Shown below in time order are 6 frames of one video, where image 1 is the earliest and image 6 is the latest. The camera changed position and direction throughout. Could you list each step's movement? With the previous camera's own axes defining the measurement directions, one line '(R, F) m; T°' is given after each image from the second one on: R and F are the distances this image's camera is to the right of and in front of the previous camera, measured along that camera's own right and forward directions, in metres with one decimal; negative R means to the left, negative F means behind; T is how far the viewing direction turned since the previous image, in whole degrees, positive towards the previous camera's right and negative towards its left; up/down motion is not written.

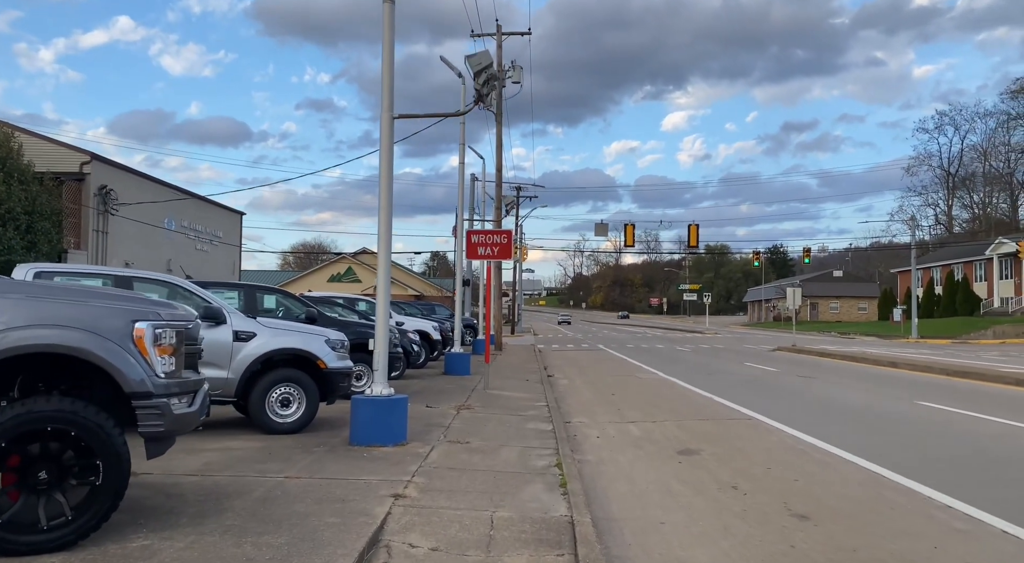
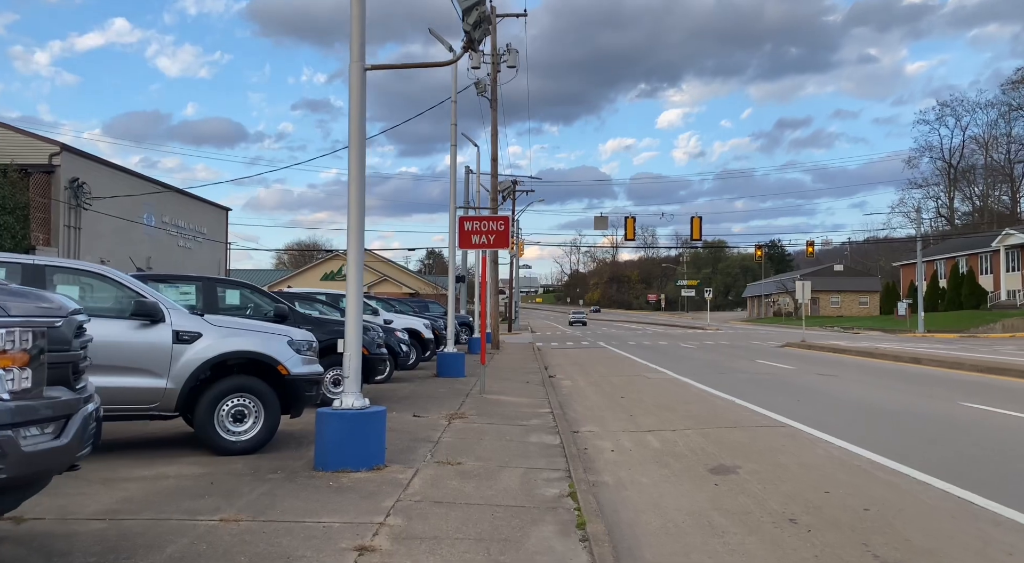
(0.0, +1.6) m; 0°
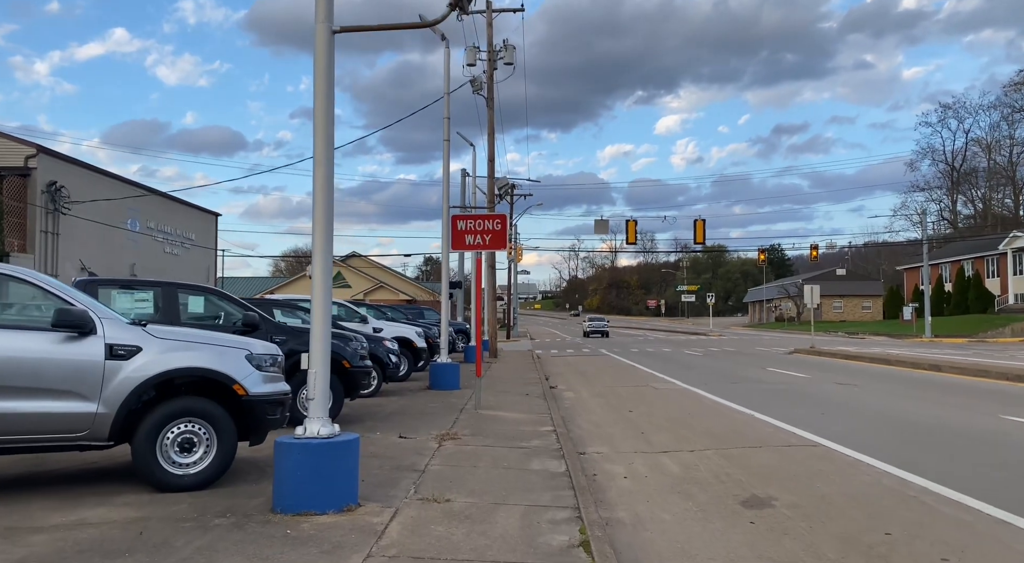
(0.0, +1.2) m; 0°
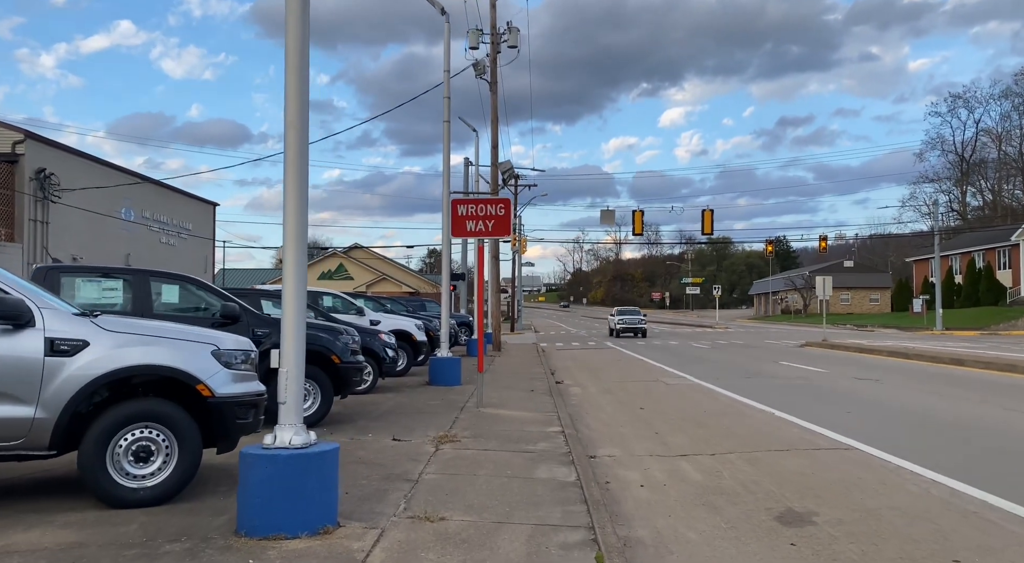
(0.0, +0.9) m; 0°
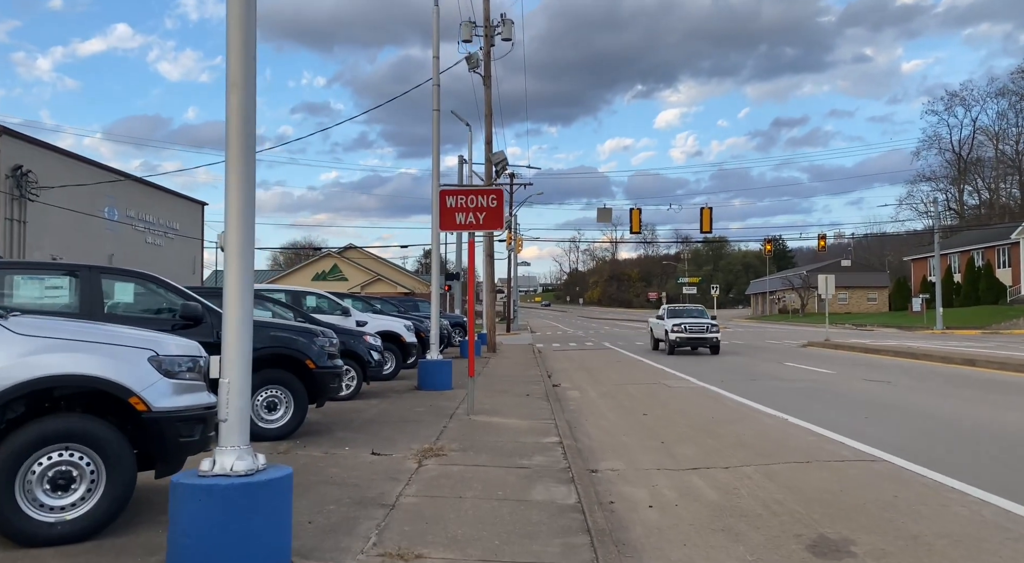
(0.0, +0.9) m; 0°
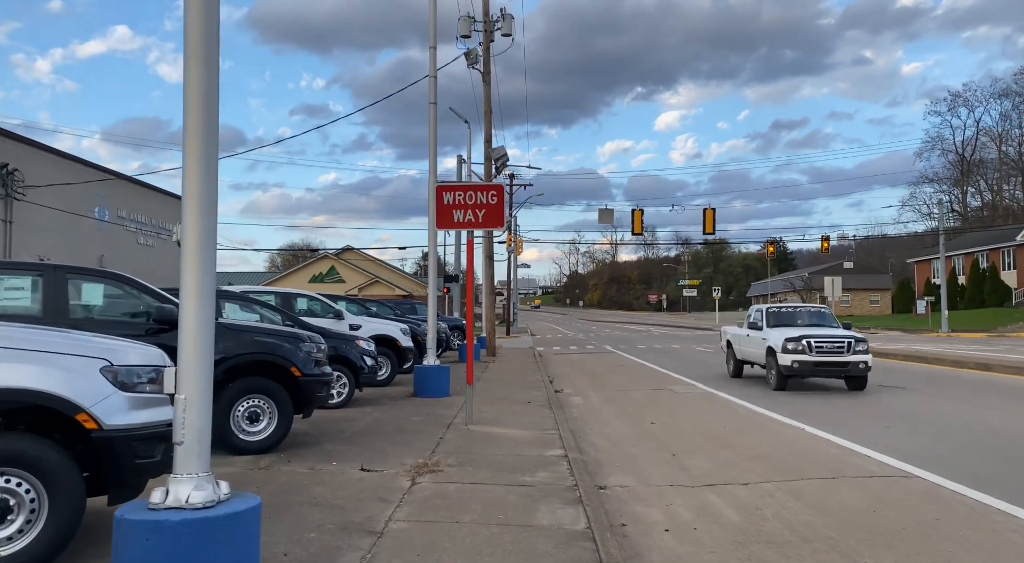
(0.0, +0.6) m; 0°
